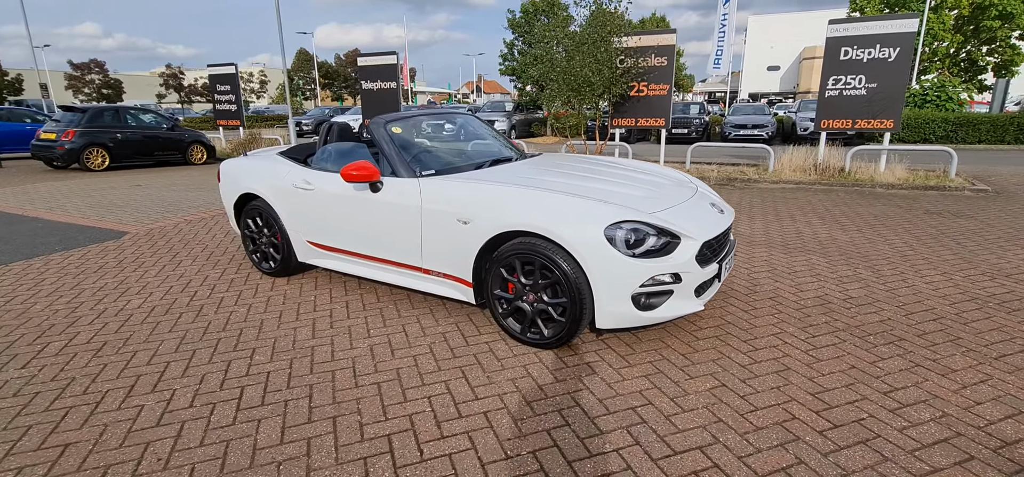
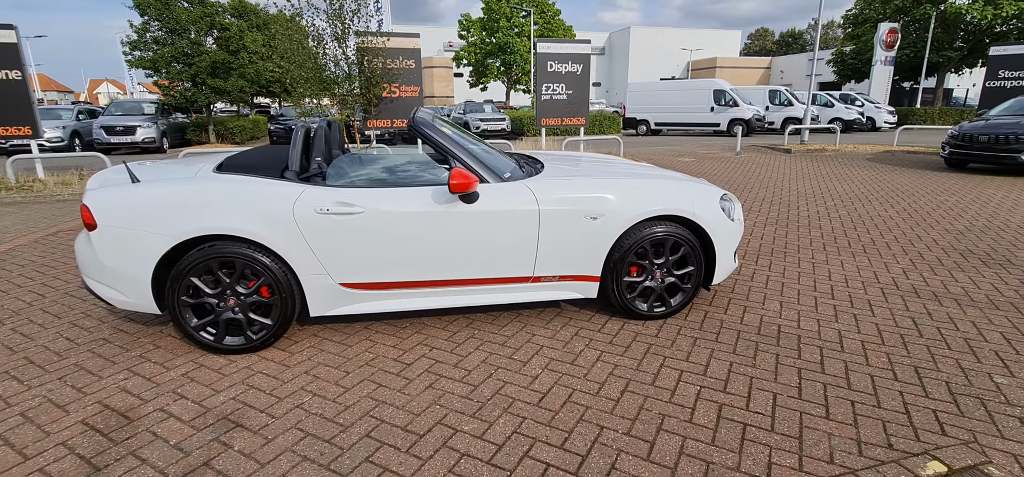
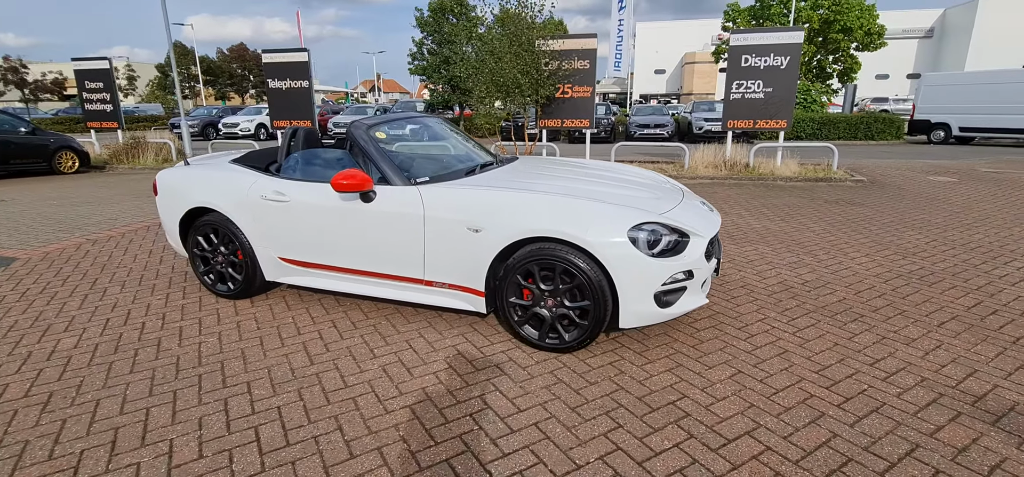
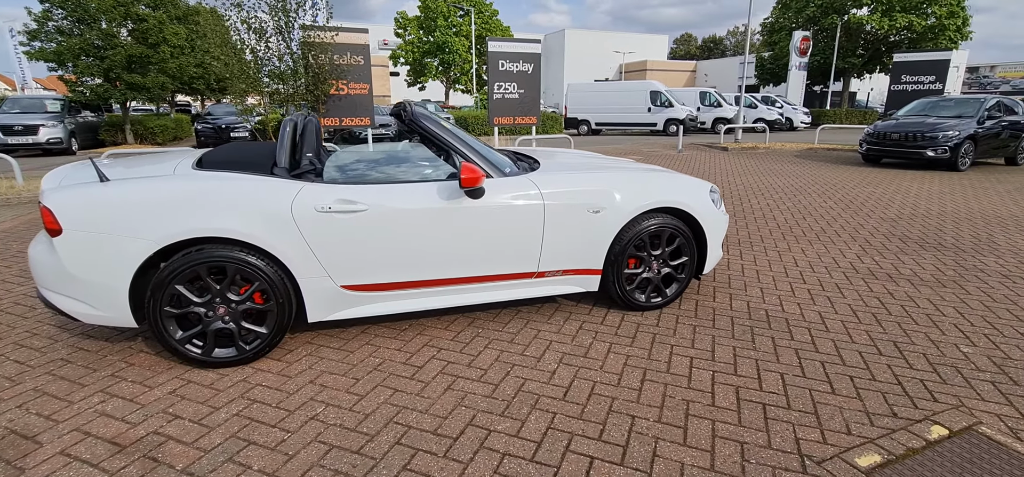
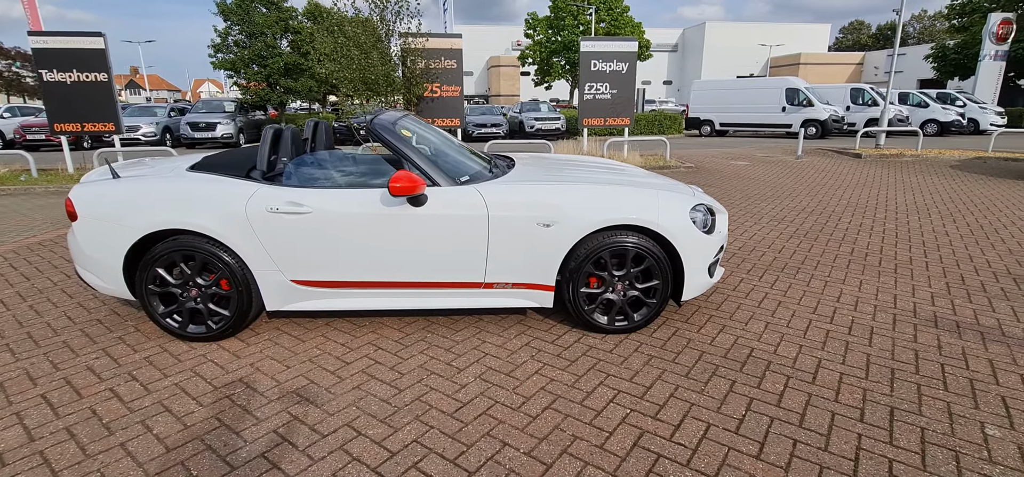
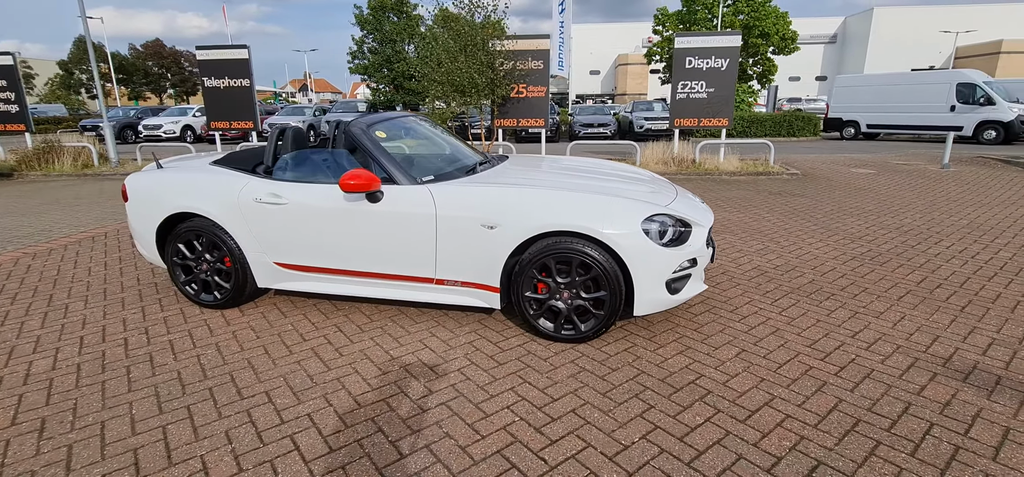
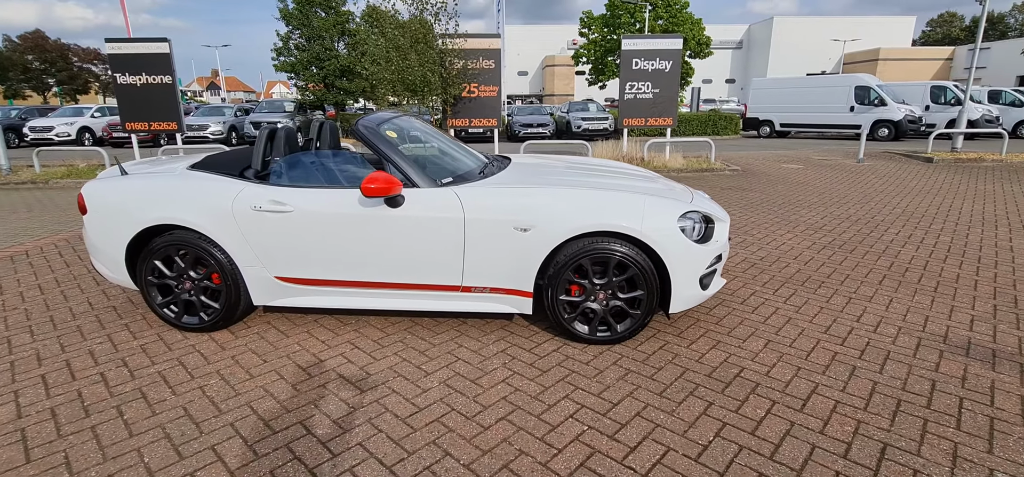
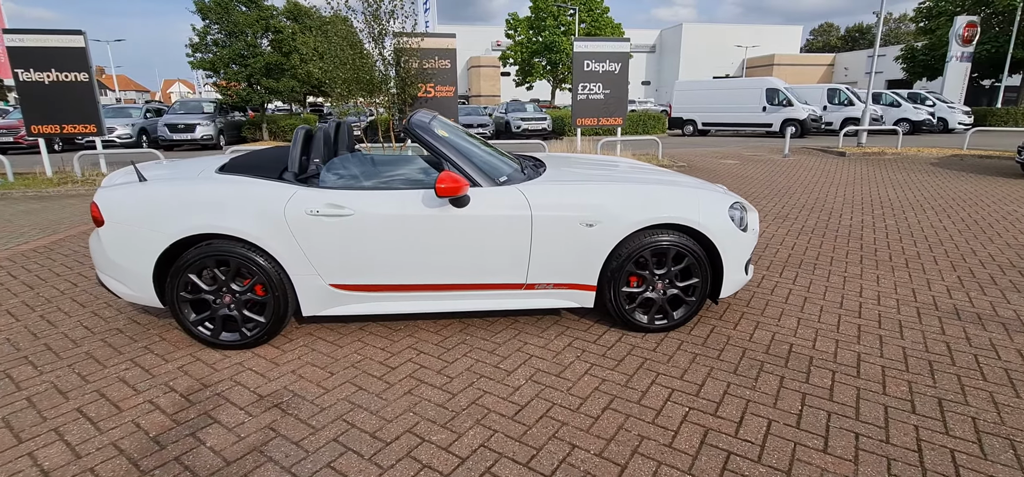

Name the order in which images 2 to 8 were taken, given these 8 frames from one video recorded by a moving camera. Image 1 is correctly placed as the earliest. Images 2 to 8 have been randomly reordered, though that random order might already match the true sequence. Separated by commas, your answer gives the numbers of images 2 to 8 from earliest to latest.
3, 6, 7, 5, 8, 2, 4
